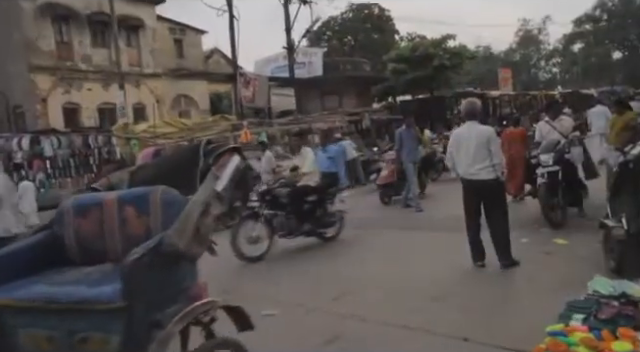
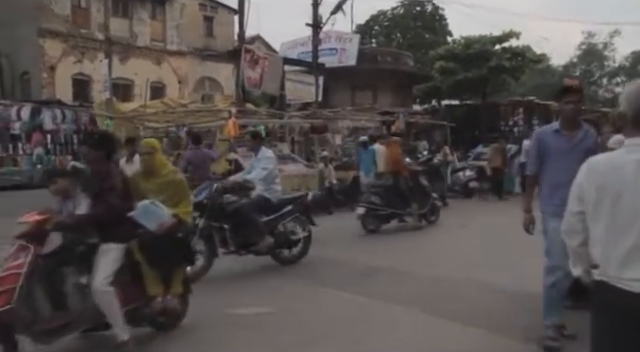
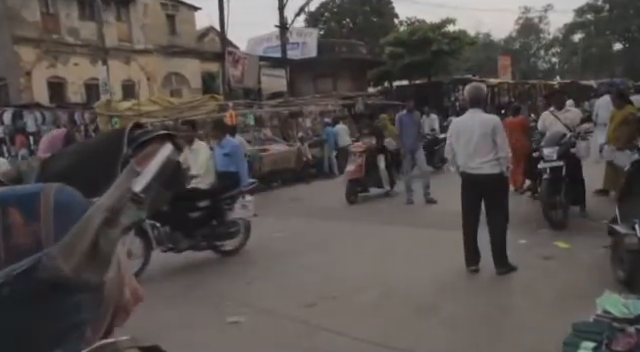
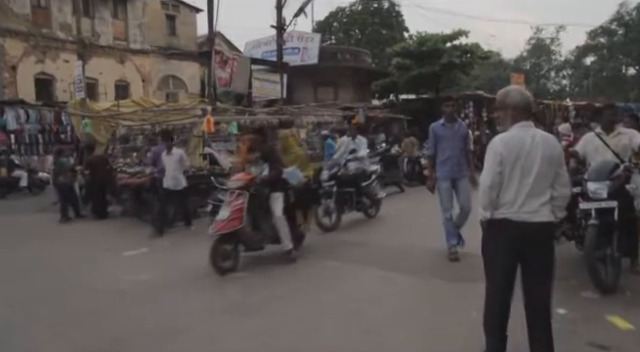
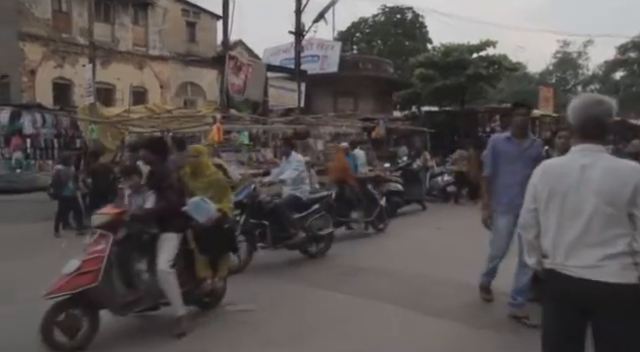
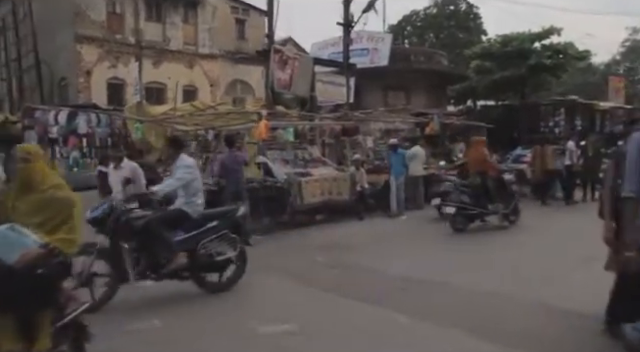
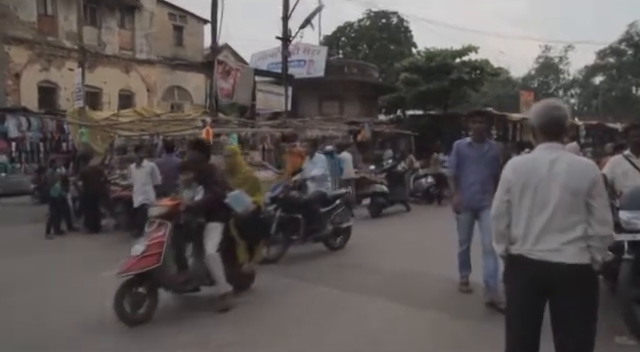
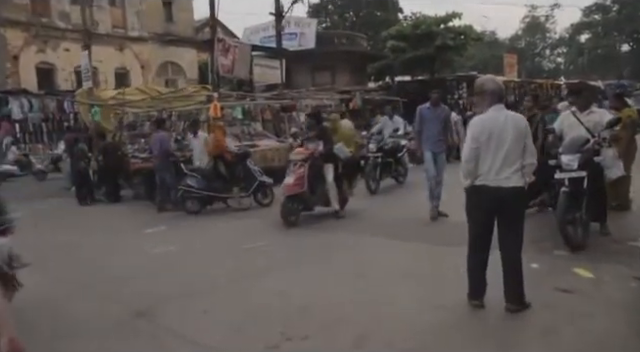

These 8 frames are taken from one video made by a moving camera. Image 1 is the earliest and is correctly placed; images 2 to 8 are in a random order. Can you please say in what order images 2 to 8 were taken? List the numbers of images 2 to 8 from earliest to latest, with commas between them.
3, 8, 4, 7, 5, 2, 6
